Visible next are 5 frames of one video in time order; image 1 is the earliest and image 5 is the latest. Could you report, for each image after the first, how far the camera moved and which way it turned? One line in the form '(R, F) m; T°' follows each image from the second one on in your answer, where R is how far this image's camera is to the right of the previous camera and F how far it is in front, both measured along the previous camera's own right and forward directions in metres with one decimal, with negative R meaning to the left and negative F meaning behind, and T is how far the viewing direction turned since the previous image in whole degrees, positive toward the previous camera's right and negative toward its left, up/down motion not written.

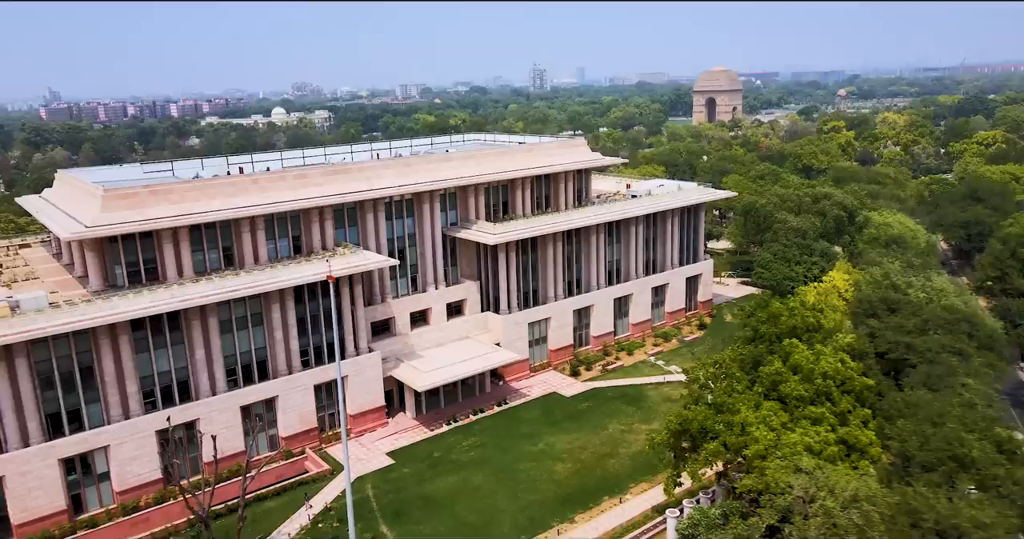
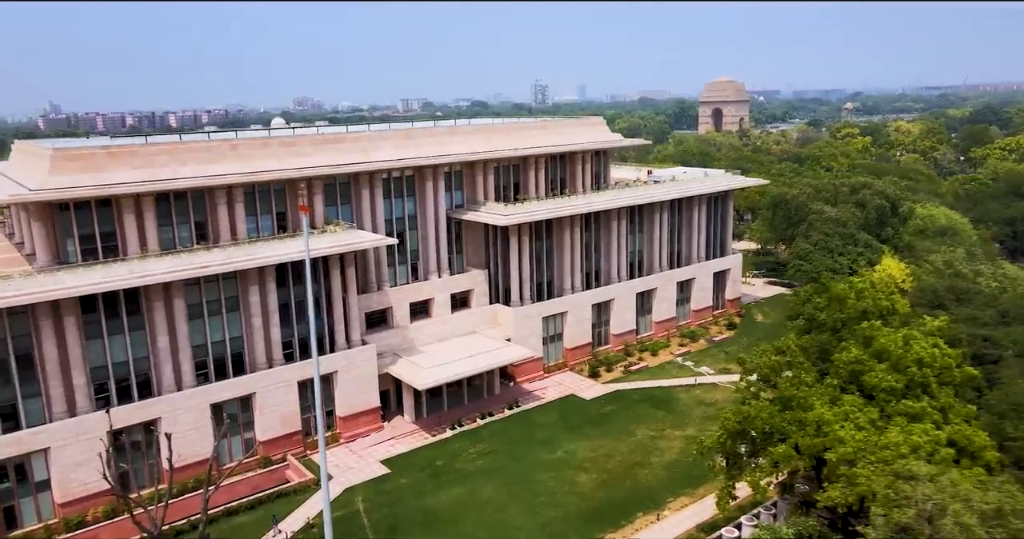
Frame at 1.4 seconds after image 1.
(-0.6, +4.6) m; 0°
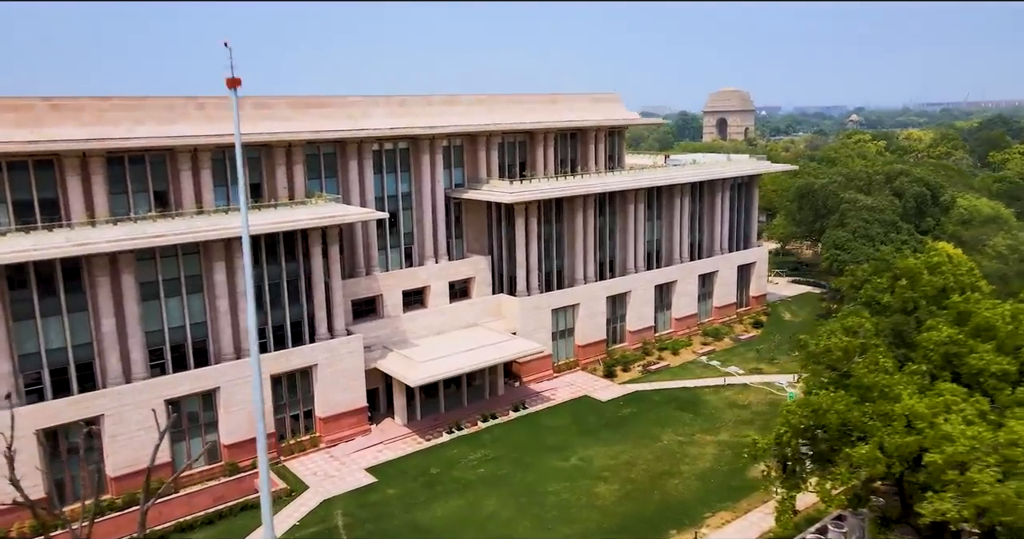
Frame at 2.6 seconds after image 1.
(-0.3, +4.1) m; 0°
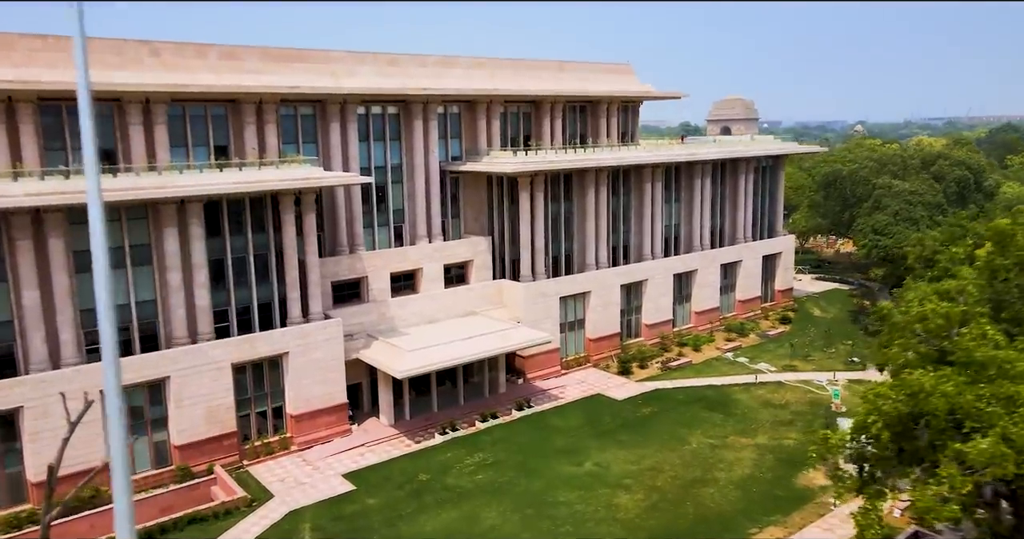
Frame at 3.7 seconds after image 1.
(-0.1, +3.9) m; 0°
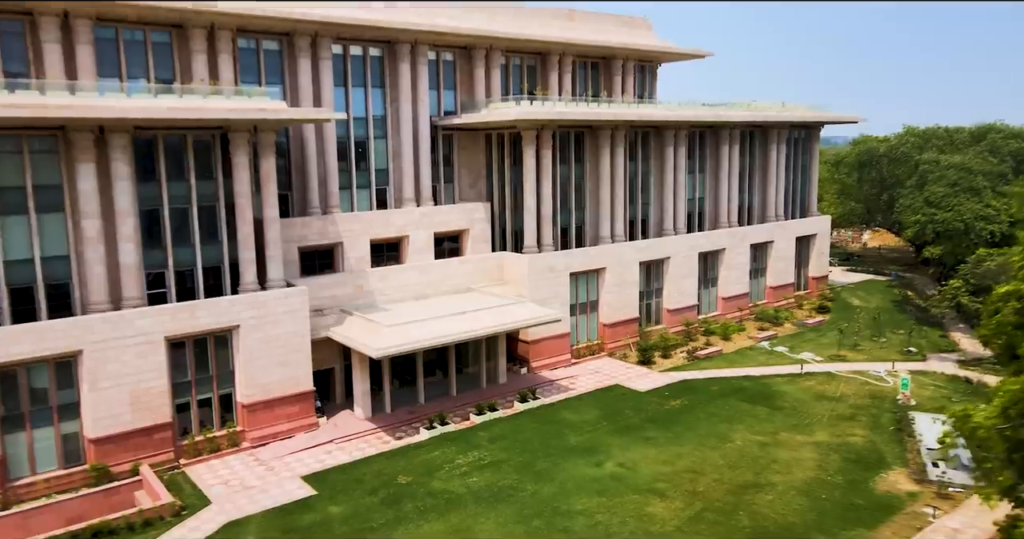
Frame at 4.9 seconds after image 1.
(-0.1, +4.4) m; 0°
